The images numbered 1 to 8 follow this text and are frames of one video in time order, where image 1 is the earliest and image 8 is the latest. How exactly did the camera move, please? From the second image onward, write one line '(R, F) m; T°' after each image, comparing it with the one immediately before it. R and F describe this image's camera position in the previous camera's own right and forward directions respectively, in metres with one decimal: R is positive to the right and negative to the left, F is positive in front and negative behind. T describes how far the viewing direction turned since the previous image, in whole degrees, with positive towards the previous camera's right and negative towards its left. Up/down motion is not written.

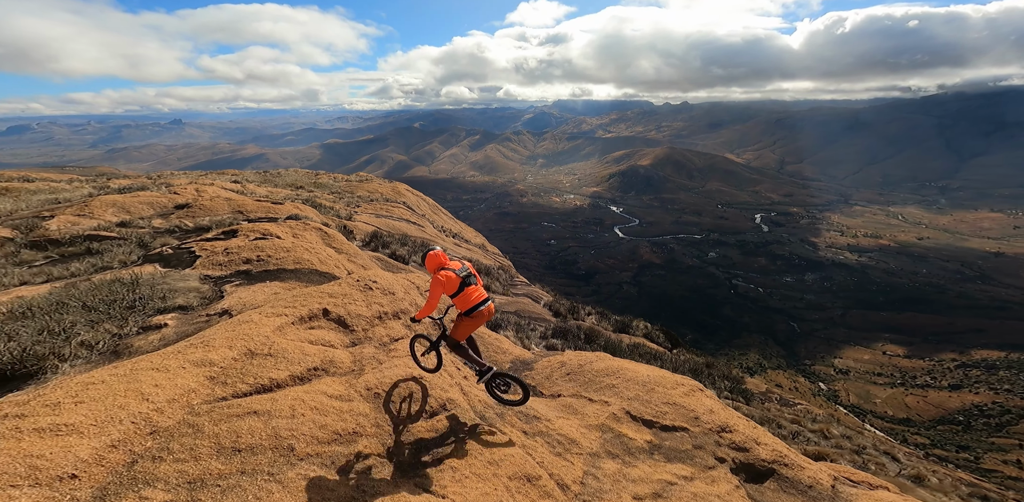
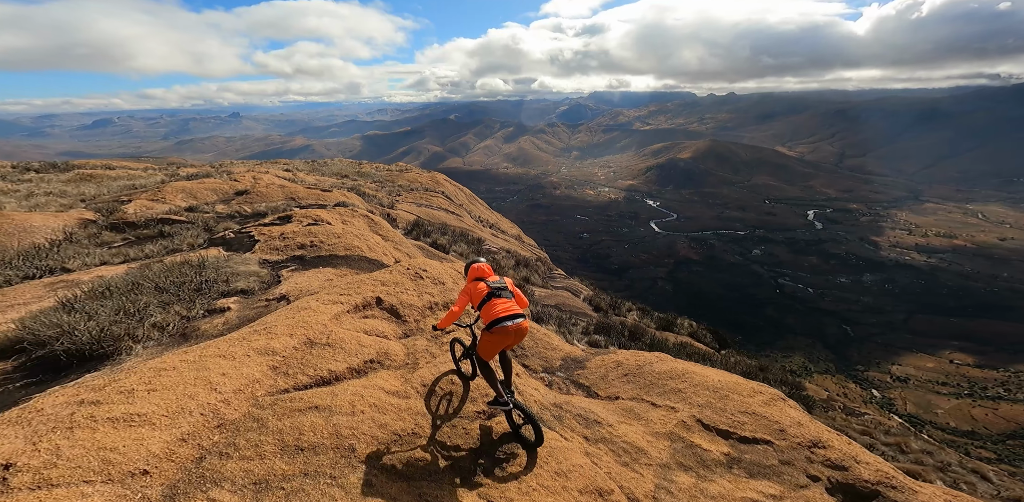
(-0.4, +0.3) m; -5°
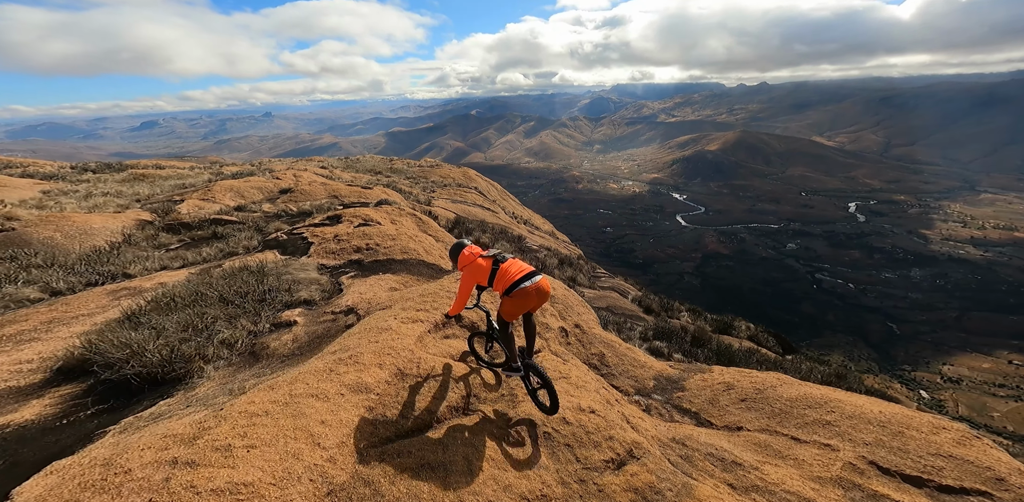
(-1.1, +0.8) m; -3°
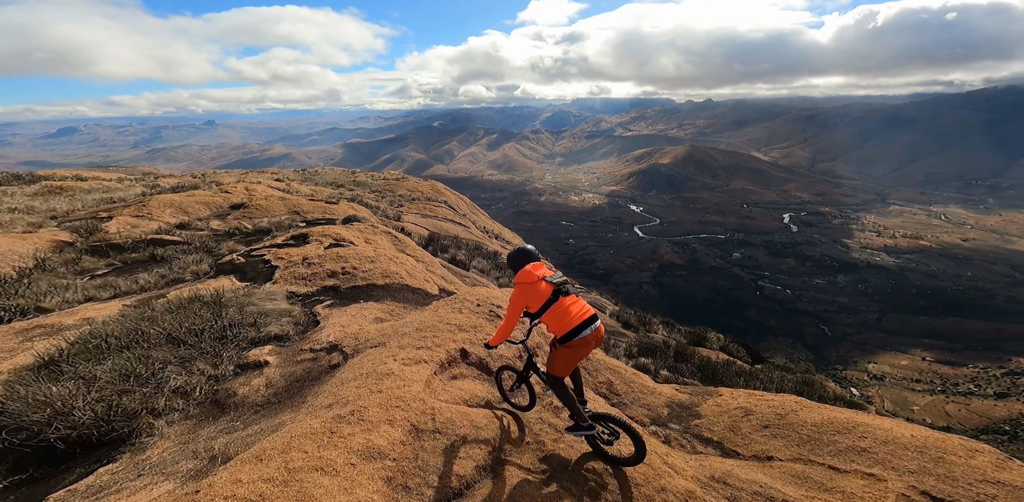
(-0.7, +0.7) m; +5°
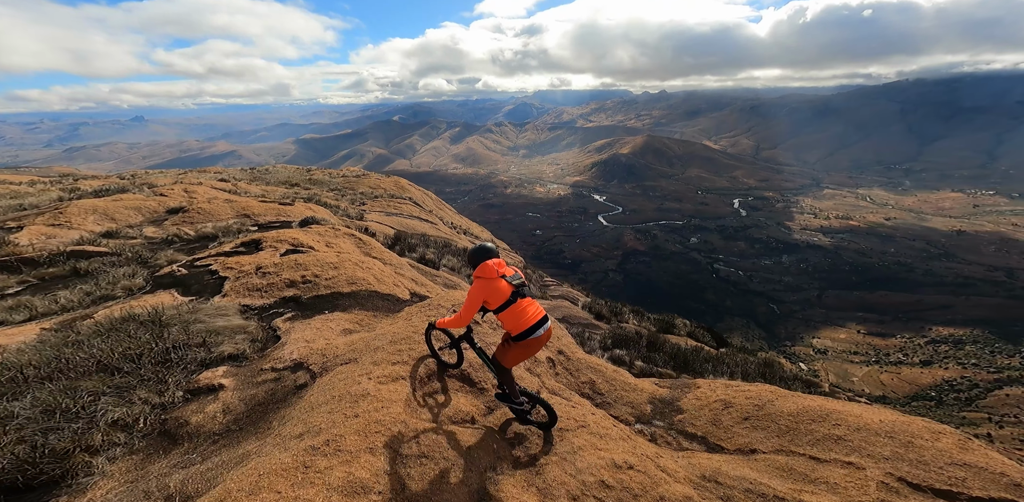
(-0.1, +0.3) m; +5°
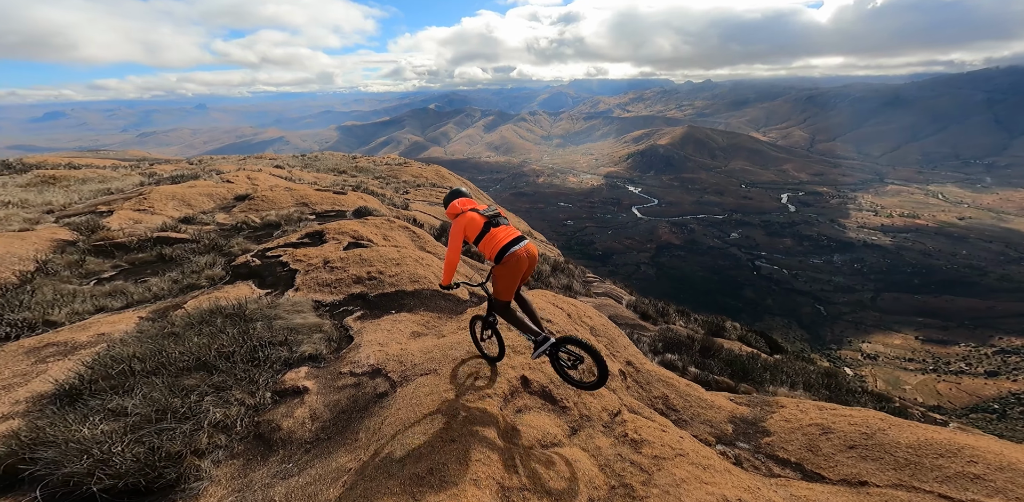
(-0.7, +0.3) m; -4°
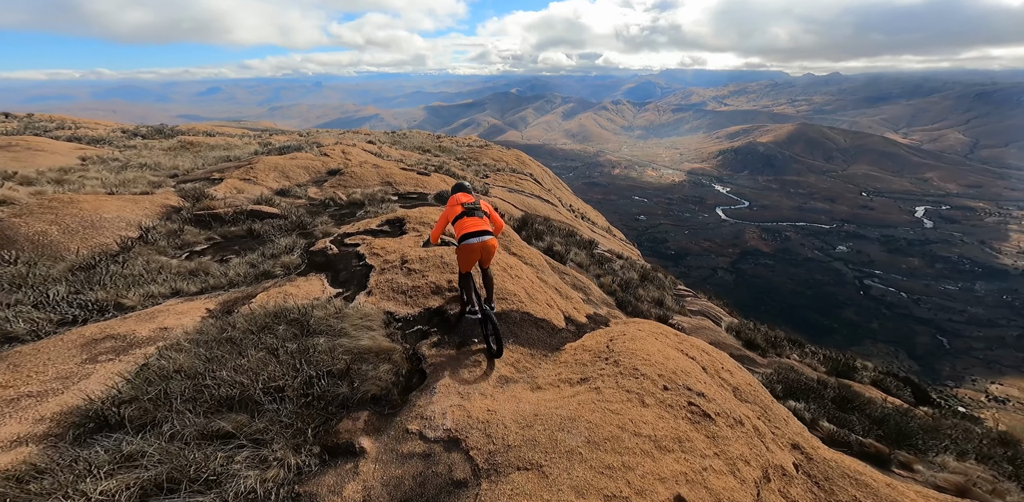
(-0.8, +1.7) m; -9°
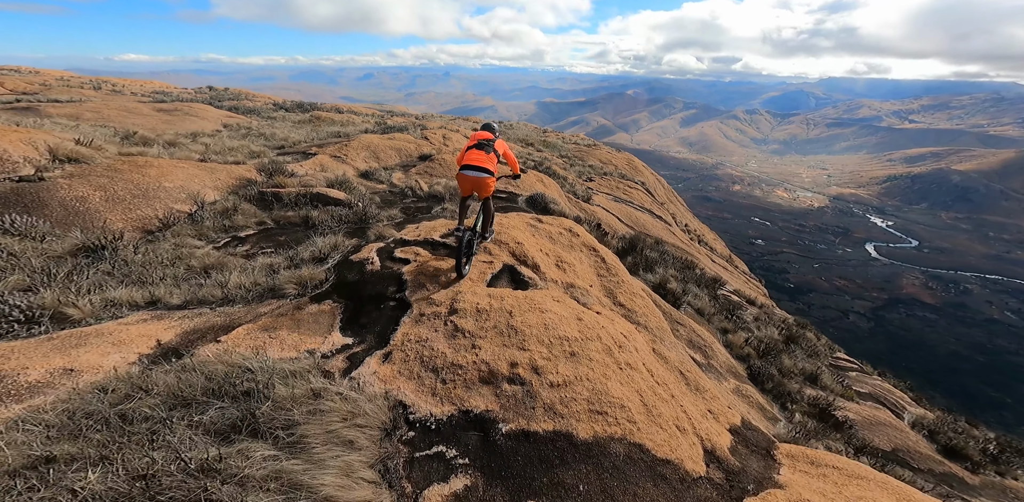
(-0.3, +3.2) m; -13°
